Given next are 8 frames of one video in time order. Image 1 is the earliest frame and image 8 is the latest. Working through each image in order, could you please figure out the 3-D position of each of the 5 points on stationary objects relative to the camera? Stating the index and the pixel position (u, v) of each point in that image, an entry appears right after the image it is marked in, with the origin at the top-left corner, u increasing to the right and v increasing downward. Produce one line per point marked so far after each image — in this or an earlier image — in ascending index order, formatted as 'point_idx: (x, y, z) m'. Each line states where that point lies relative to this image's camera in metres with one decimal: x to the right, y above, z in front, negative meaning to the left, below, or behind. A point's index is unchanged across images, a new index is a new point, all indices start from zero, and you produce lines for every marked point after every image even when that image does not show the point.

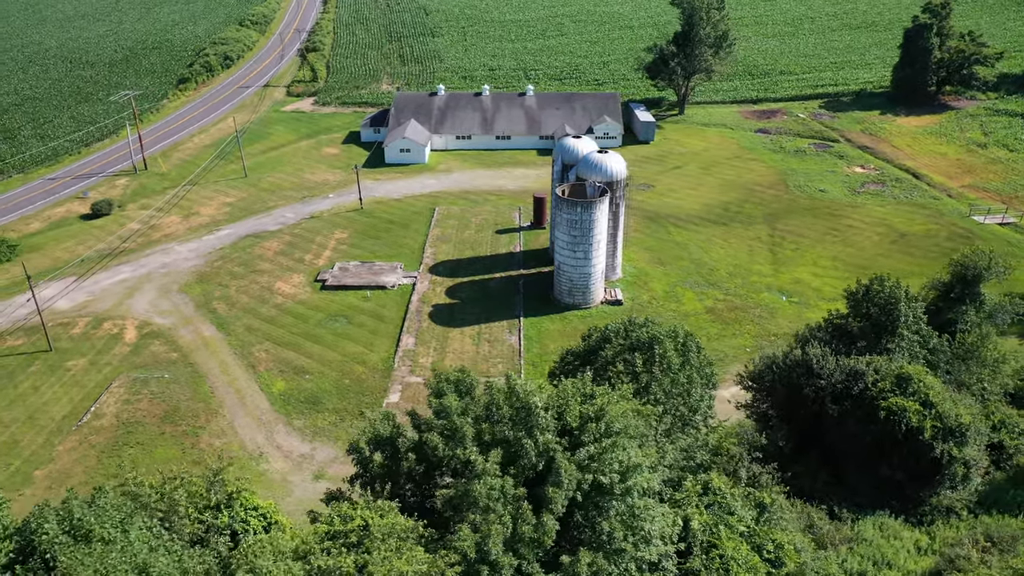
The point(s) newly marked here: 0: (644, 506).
0: (+3.1, -5.3, +19.6) m
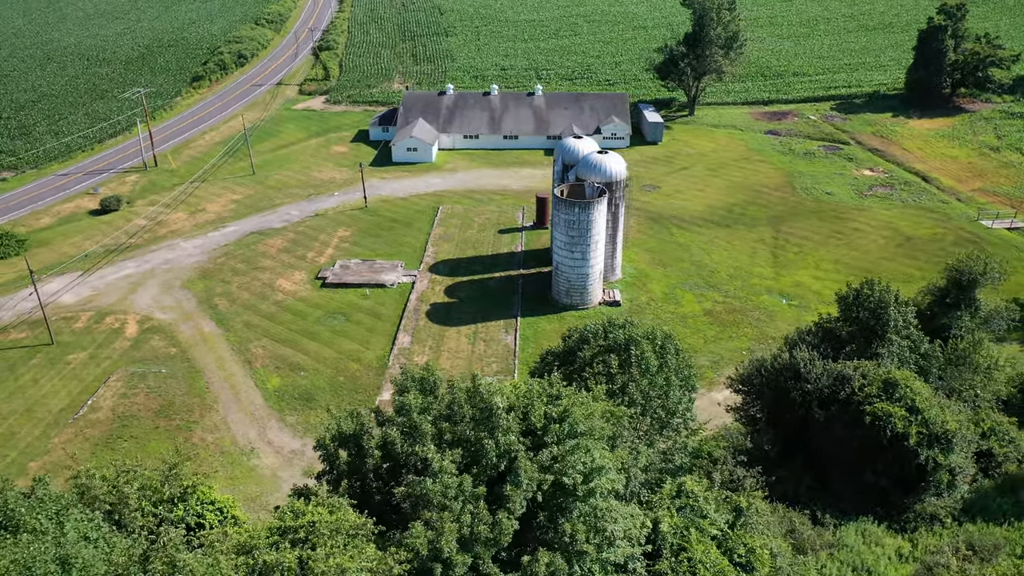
0: (+2.2, -5.3, +19.5) m
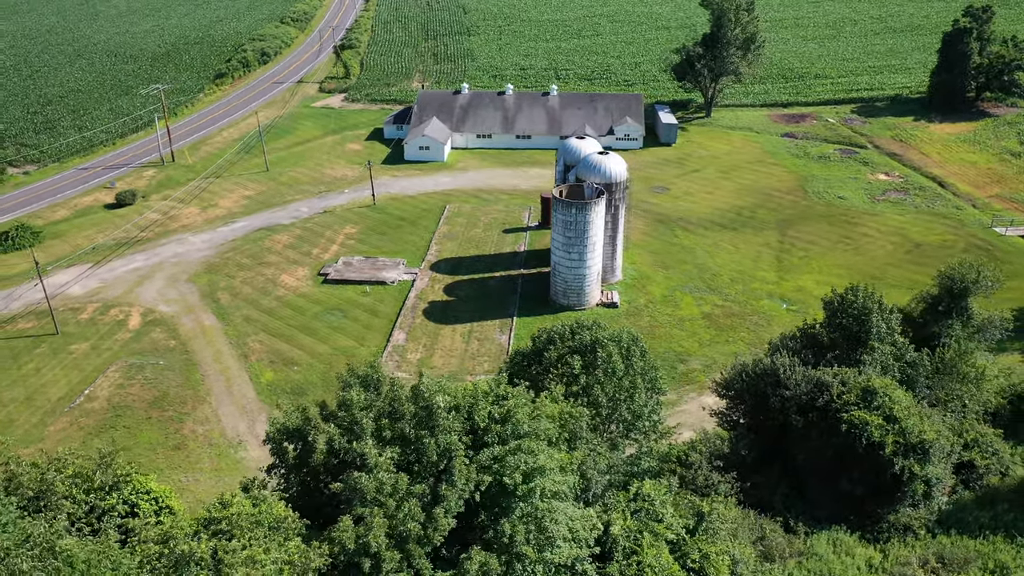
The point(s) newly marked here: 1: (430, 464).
0: (+0.8, -5.3, +19.5) m
1: (-2.0, -4.2, +19.2) m
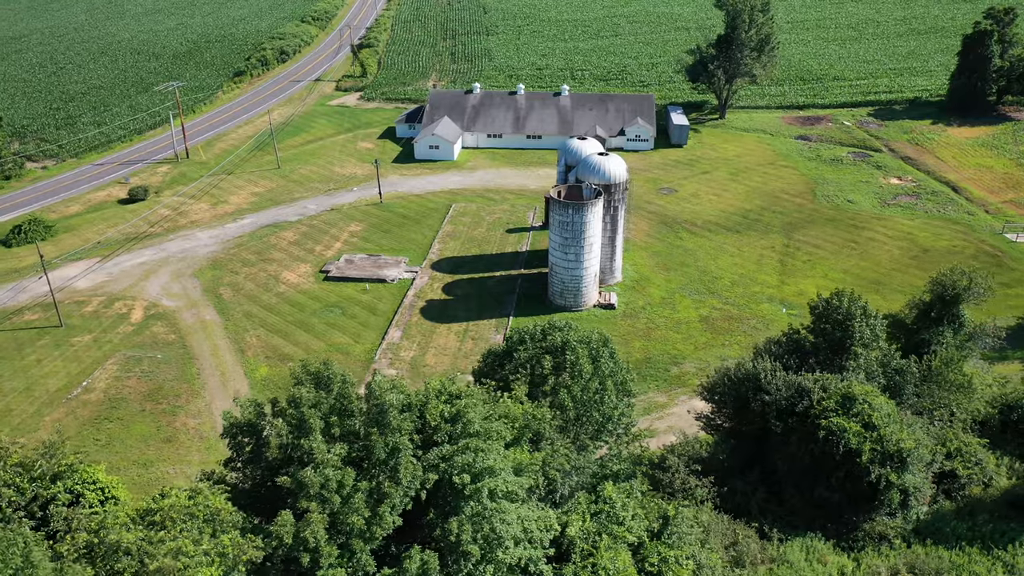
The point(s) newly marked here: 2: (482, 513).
0: (-0.4, -5.3, +19.6) m
1: (-3.2, -4.1, +19.4) m
2: (-0.7, -5.4, +19.5) m
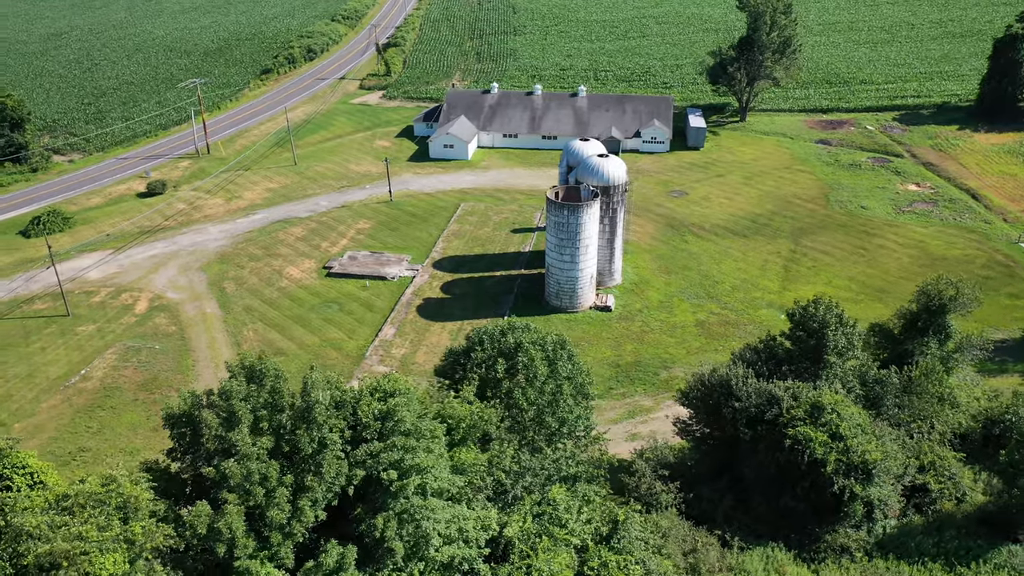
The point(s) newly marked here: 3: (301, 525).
0: (-2.1, -5.3, +19.7) m
1: (-4.9, -4.0, +19.6) m
2: (-2.5, -5.3, +19.6) m
3: (-4.8, -5.4, +18.5) m
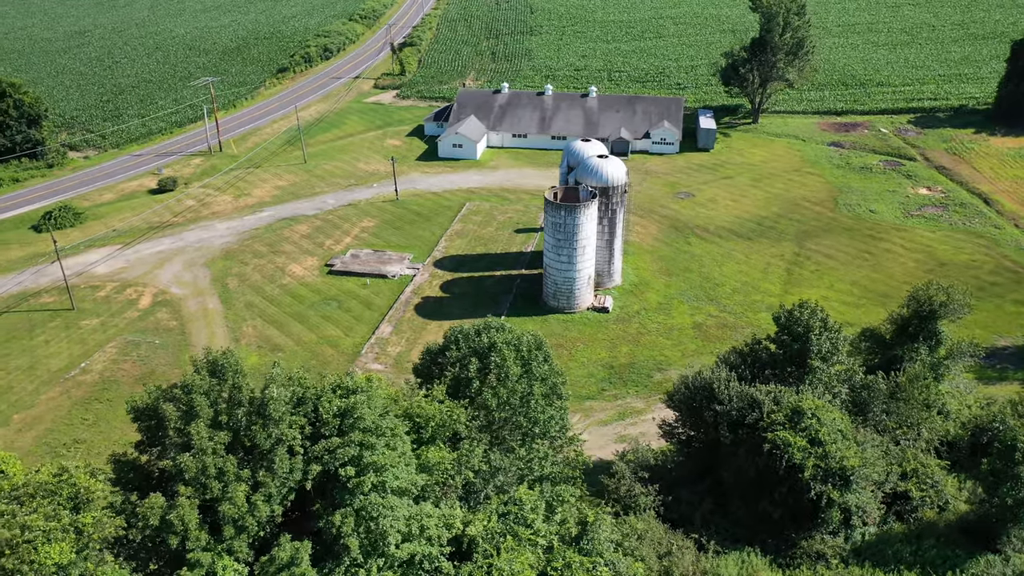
0: (-3.2, -5.3, +19.8) m
1: (-6.0, -4.0, +19.8) m
2: (-3.5, -5.3, +19.7) m
3: (-5.9, -5.3, +18.7) m
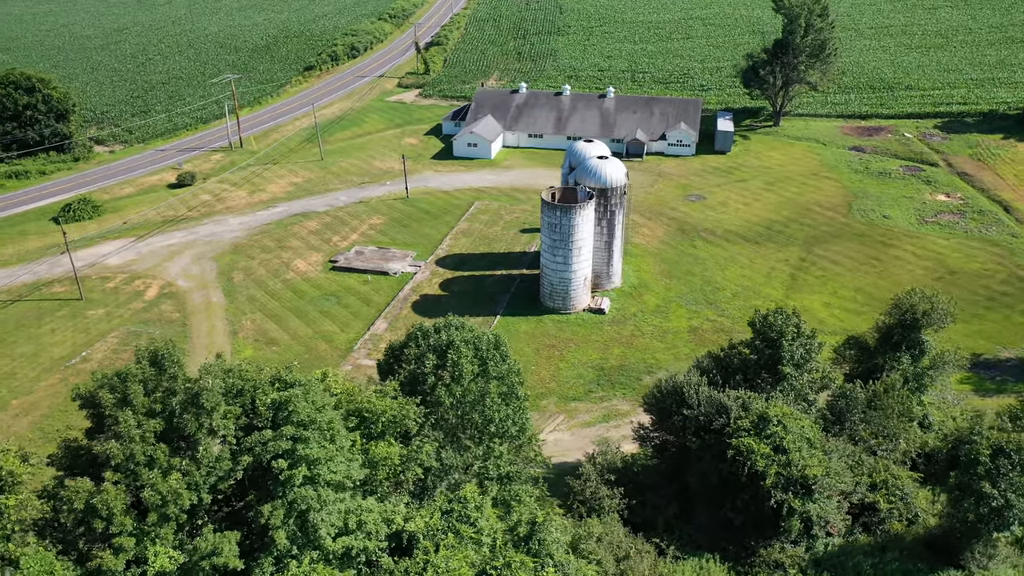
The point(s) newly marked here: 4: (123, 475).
0: (-4.9, -5.2, +20.1) m
1: (-7.7, -3.8, +20.2) m
2: (-5.3, -5.2, +20.0) m
3: (-7.7, -5.1, +19.1) m
4: (-9.1, -4.4, +19.3) m
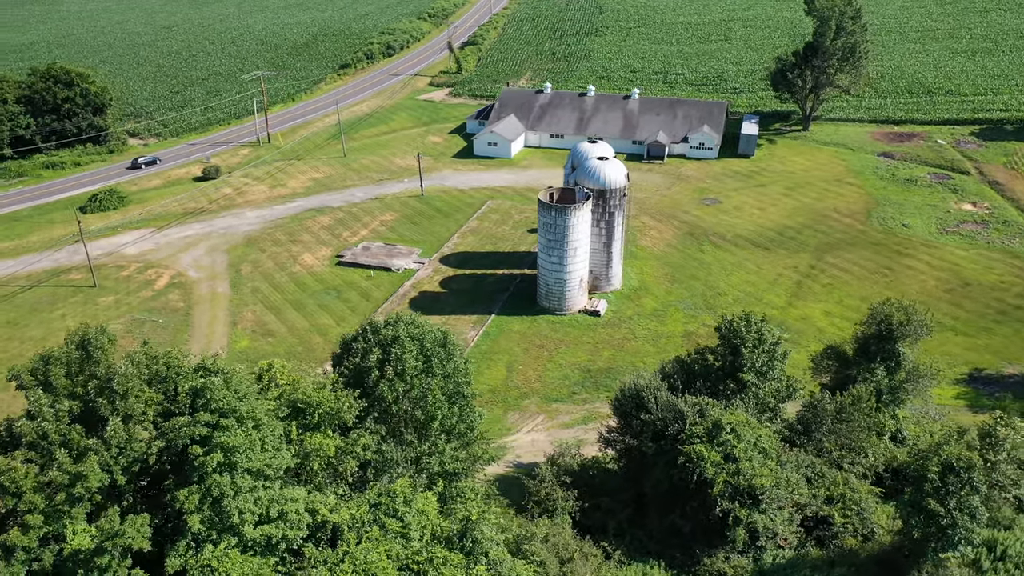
0: (-7.1, -4.9, +20.5) m
1: (-9.8, -3.5, +20.7) m
2: (-7.5, -4.9, +20.4) m
3: (-9.9, -4.8, +19.6) m
4: (-11.3, -4.1, +19.9) m
